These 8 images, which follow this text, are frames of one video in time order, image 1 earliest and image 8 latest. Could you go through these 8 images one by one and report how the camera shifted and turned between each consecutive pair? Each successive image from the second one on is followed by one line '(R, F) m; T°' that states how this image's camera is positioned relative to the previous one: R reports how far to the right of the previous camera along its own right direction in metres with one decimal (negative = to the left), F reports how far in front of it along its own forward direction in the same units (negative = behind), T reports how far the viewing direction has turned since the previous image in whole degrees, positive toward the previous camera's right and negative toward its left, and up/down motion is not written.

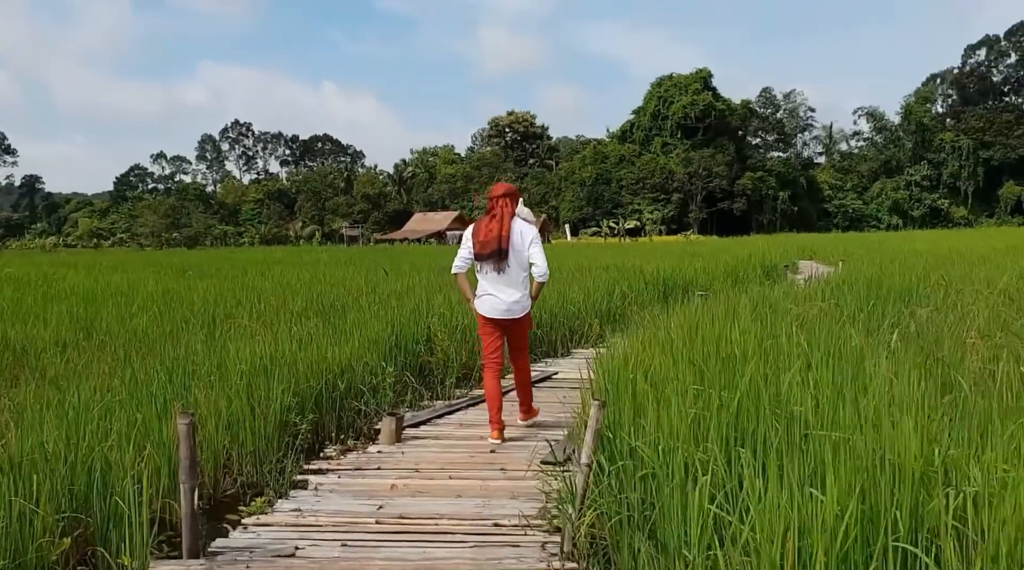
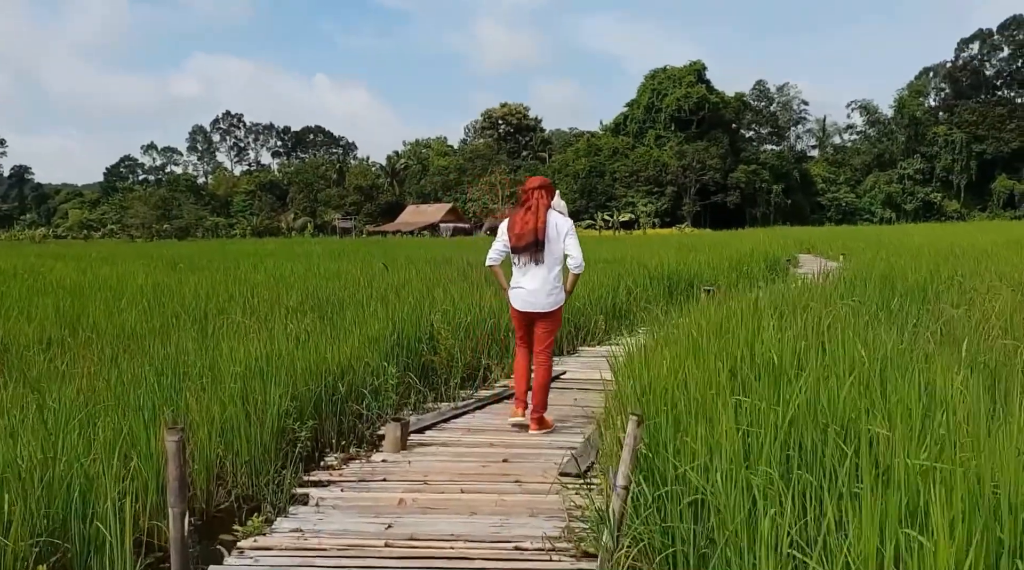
(-0.1, +0.3) m; 0°
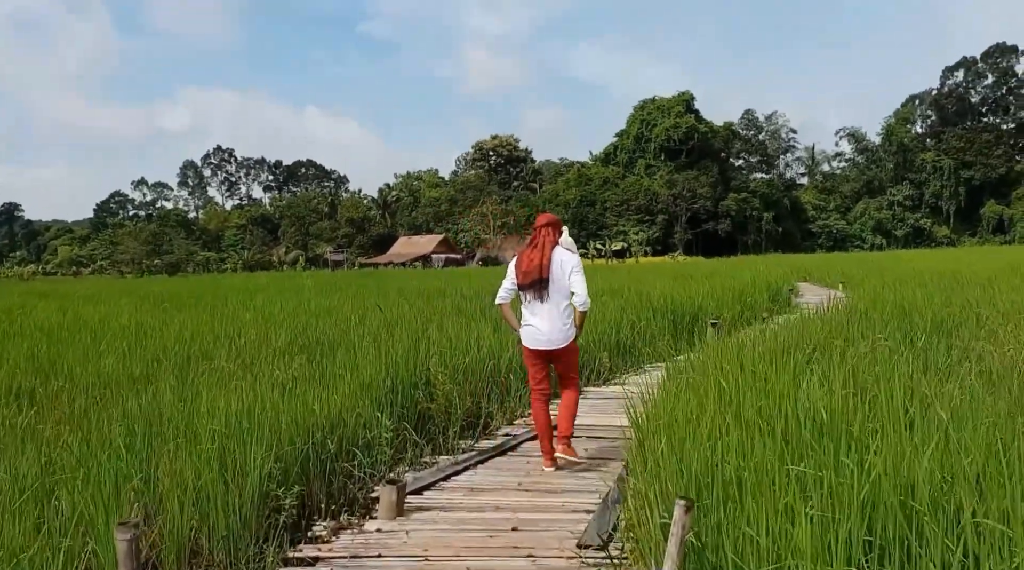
(-0.1, +0.4) m; +1°
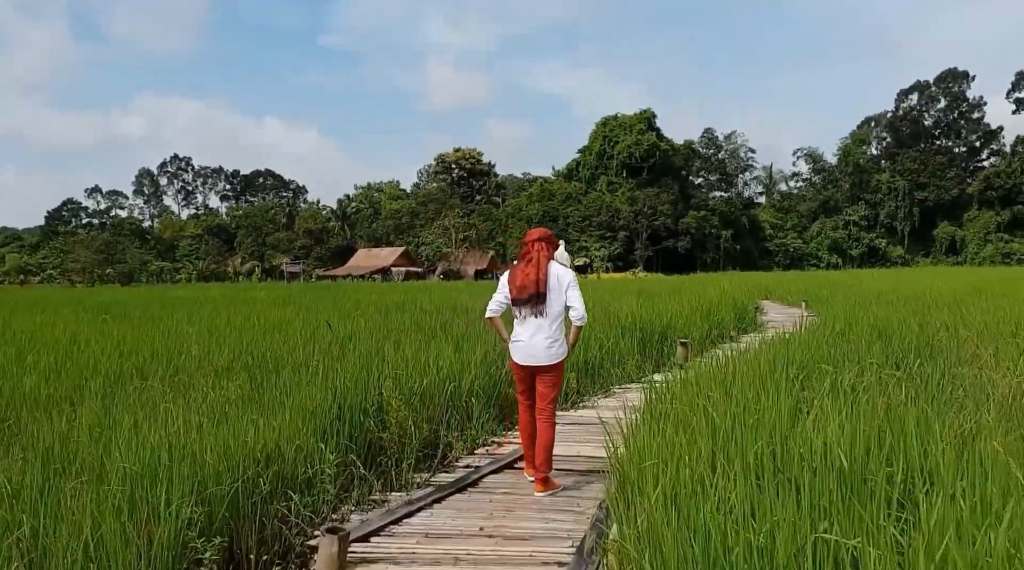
(0.0, +0.5) m; +2°
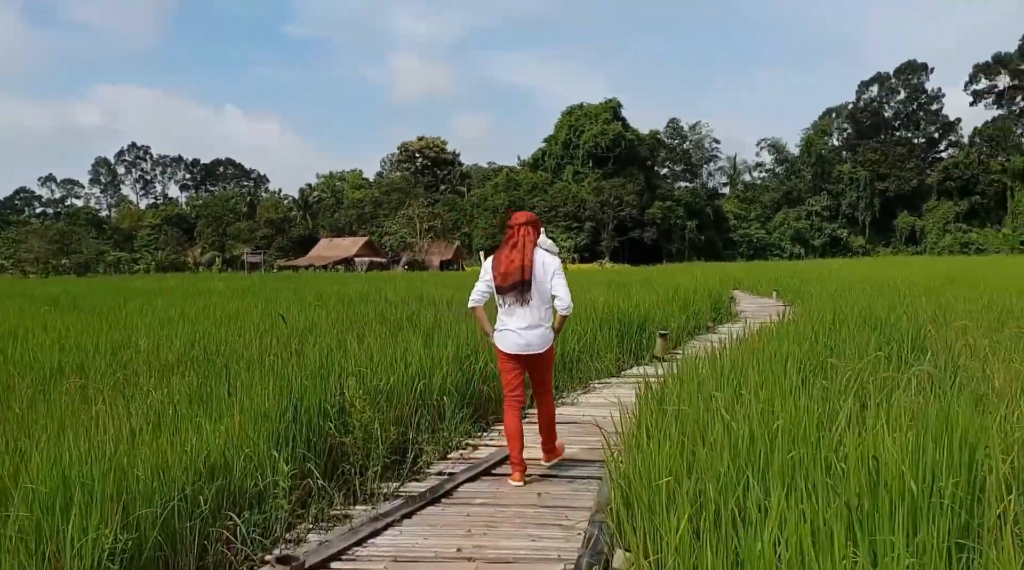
(-0.1, +0.5) m; +2°
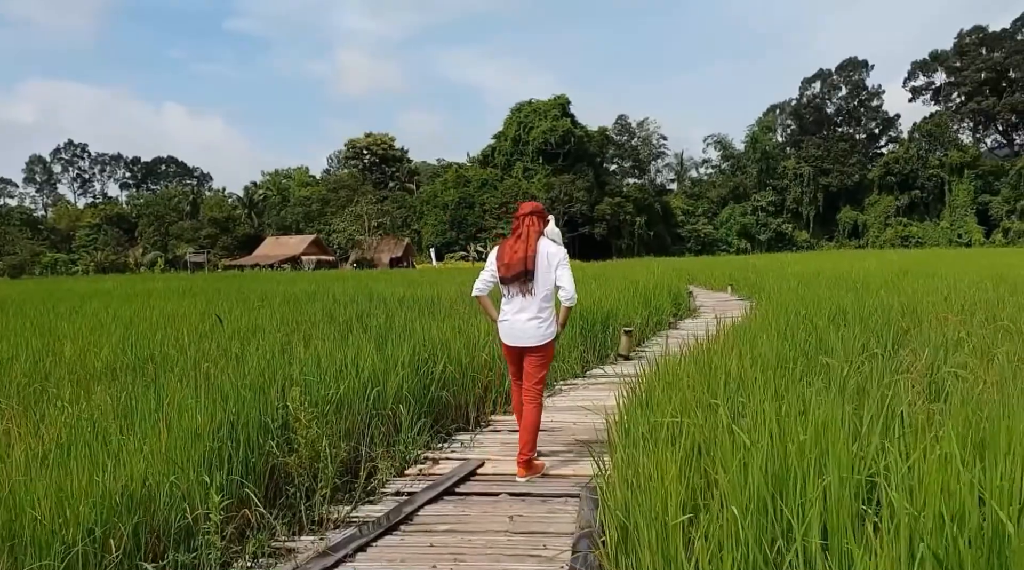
(-0.1, +0.4) m; +3°
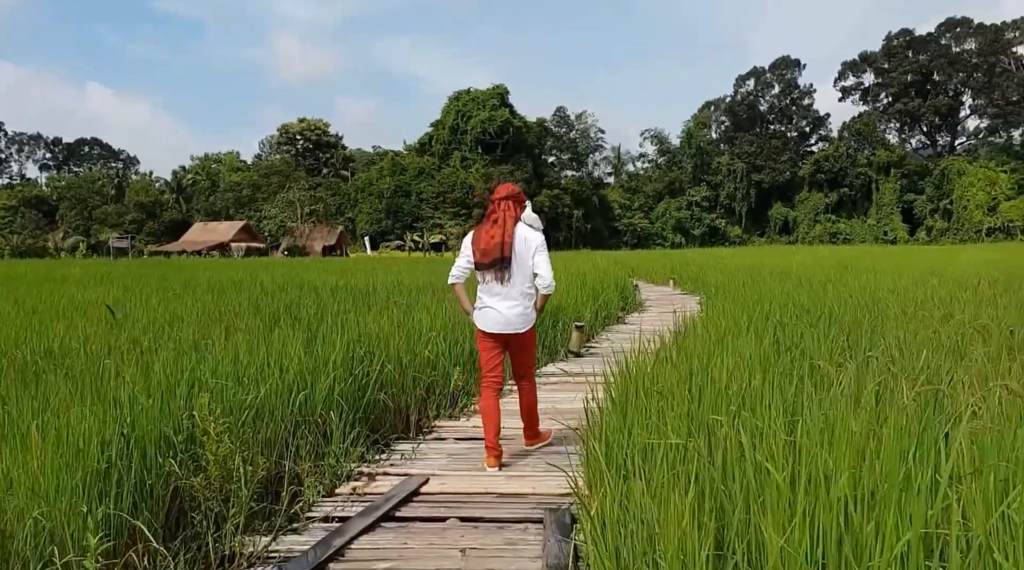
(-0.1, +0.6) m; +4°
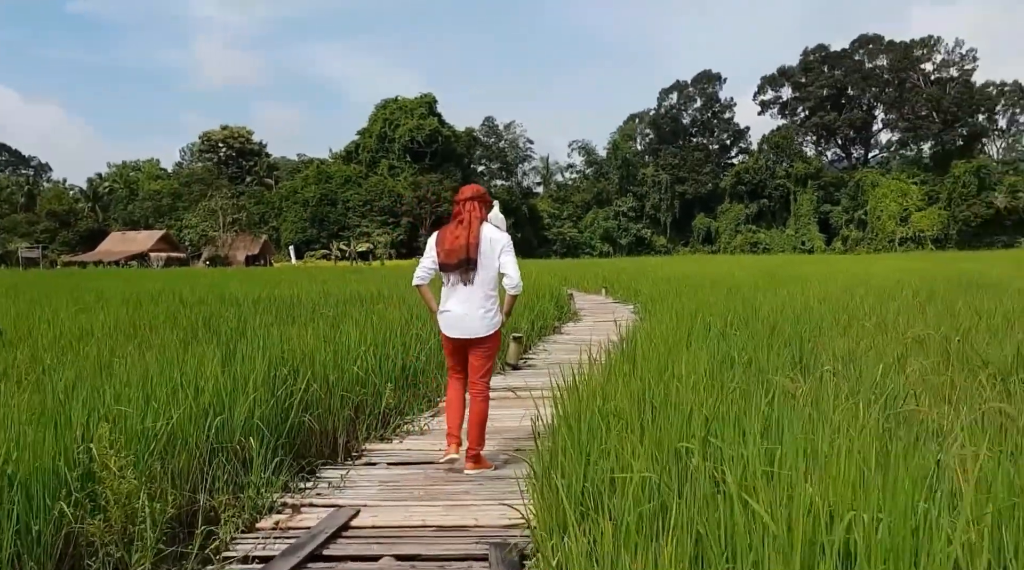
(0.0, +0.3) m; +4°
